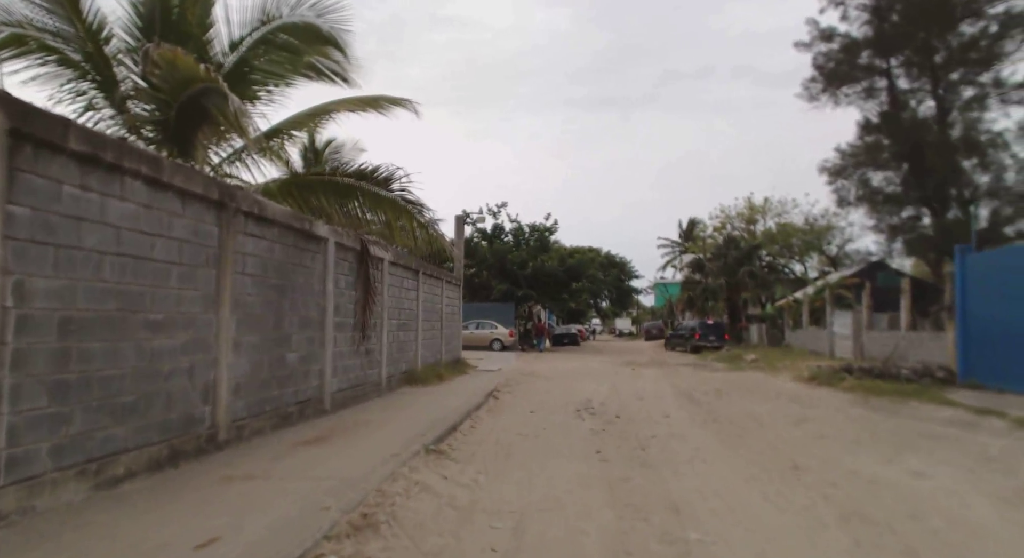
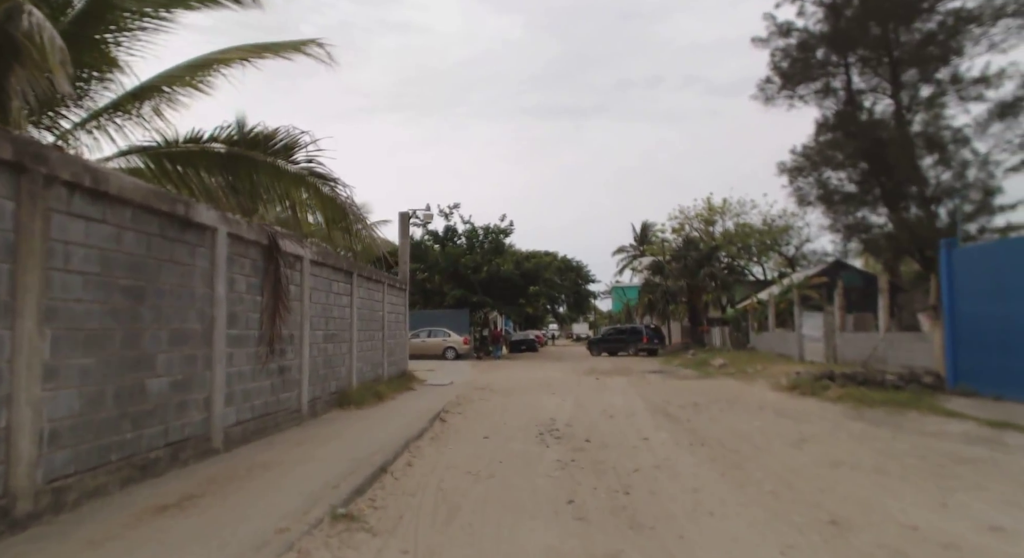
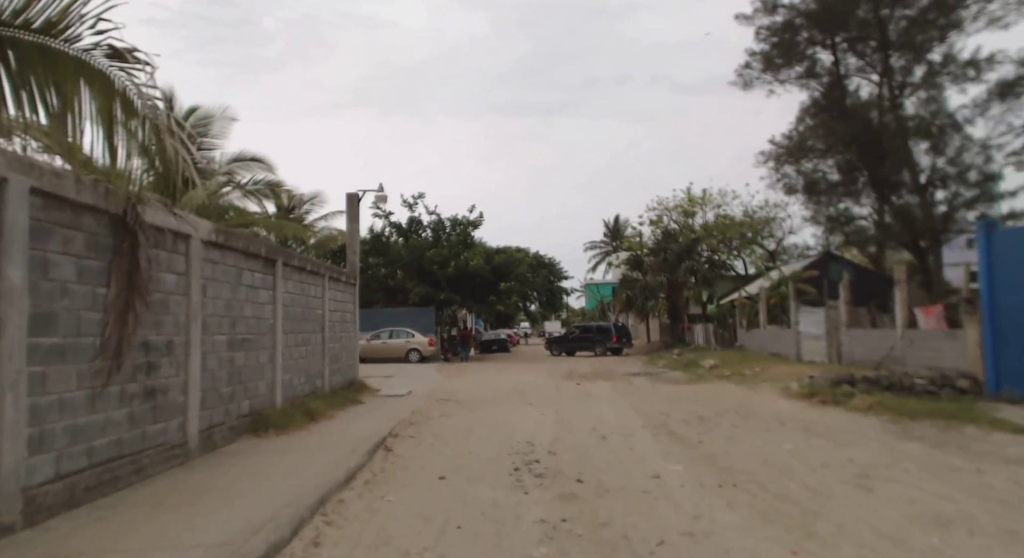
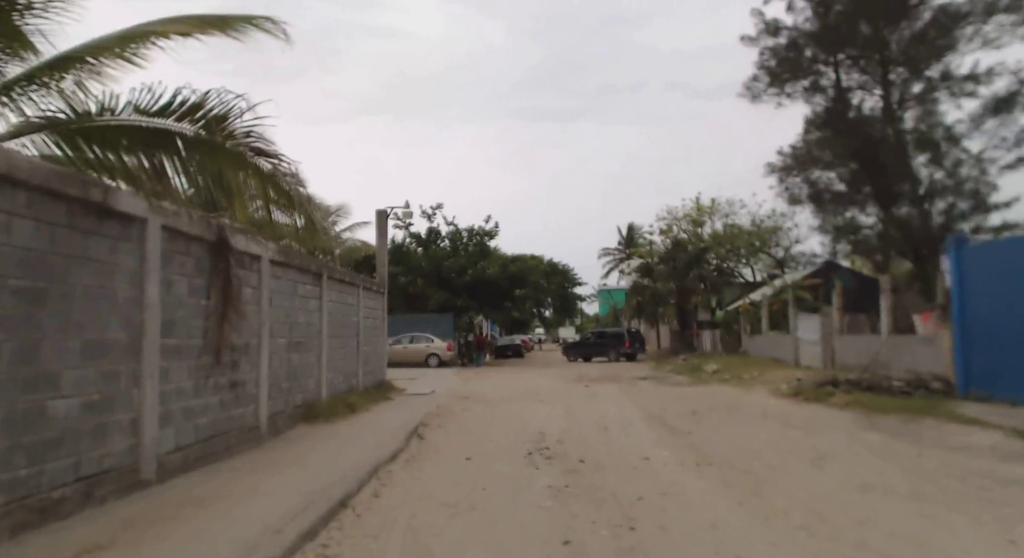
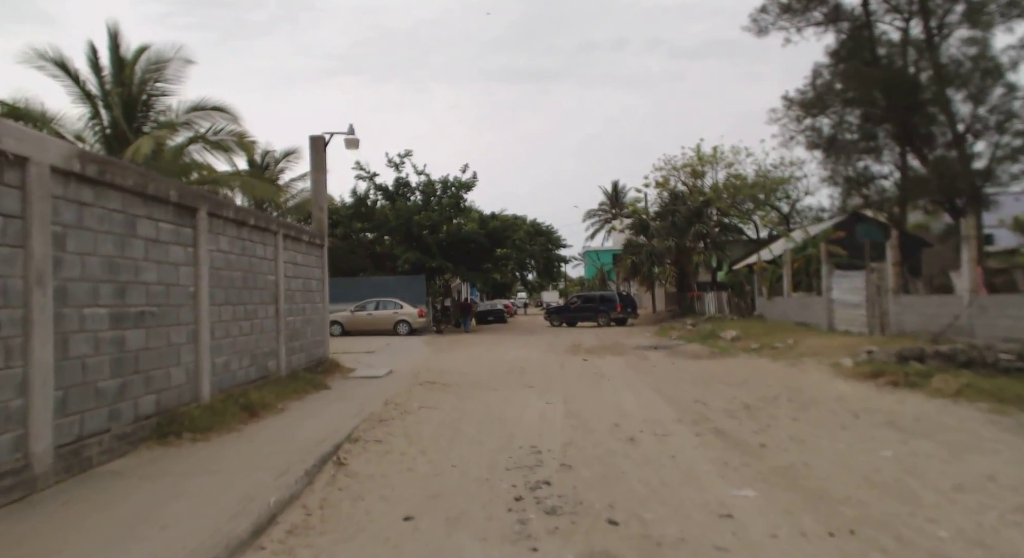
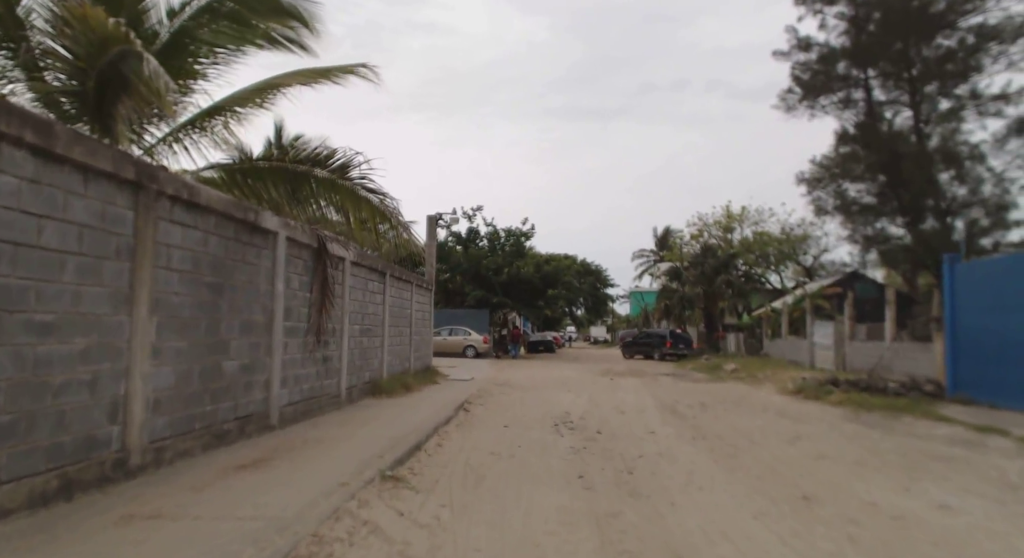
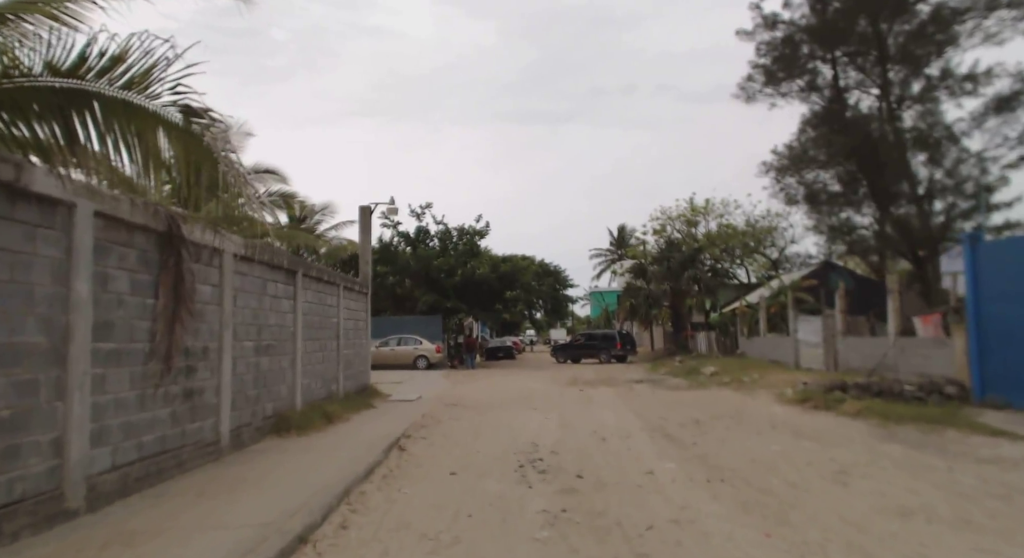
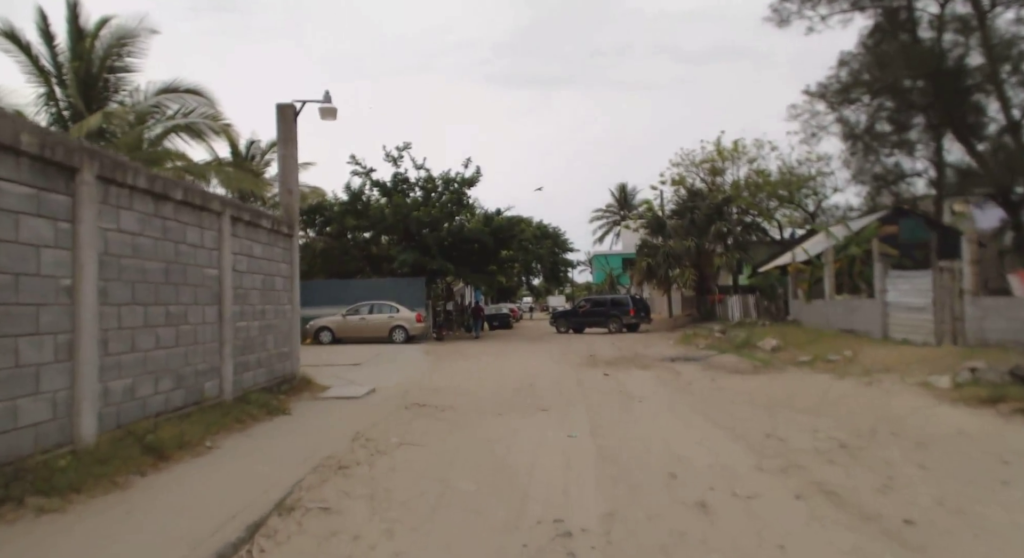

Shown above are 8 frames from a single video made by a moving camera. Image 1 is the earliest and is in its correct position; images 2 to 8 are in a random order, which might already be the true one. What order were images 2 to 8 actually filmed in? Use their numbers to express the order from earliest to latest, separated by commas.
6, 2, 4, 7, 3, 5, 8
